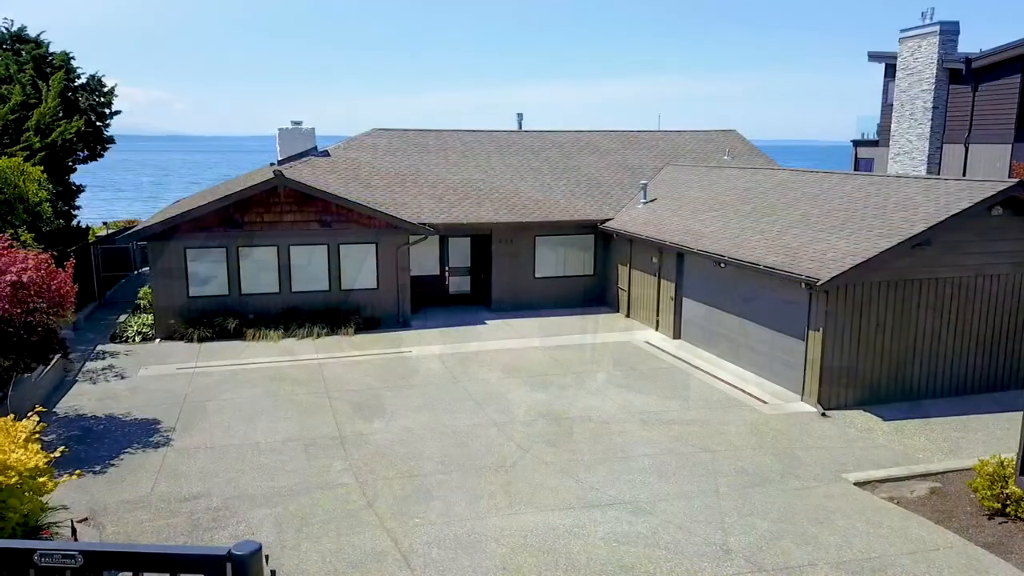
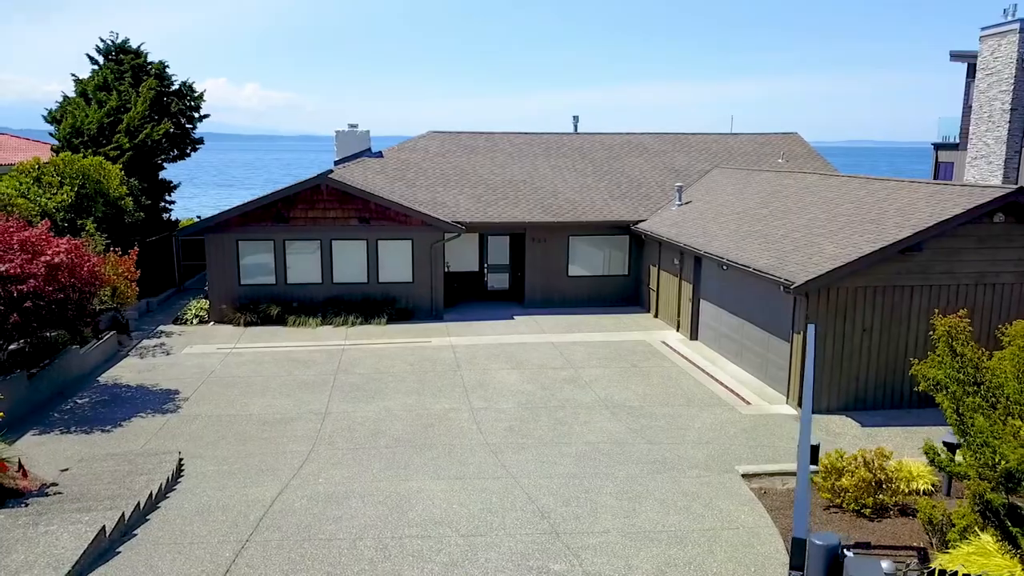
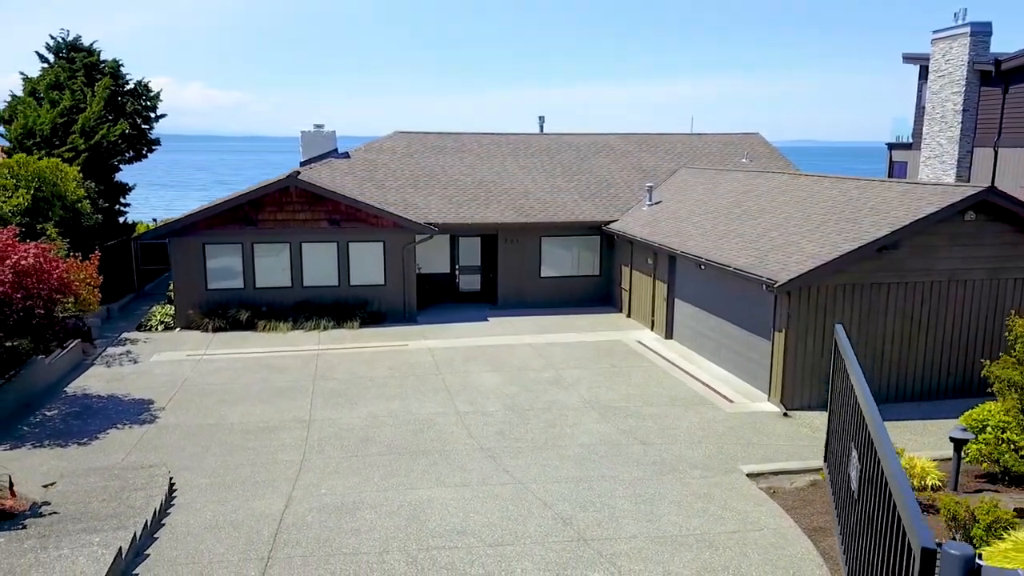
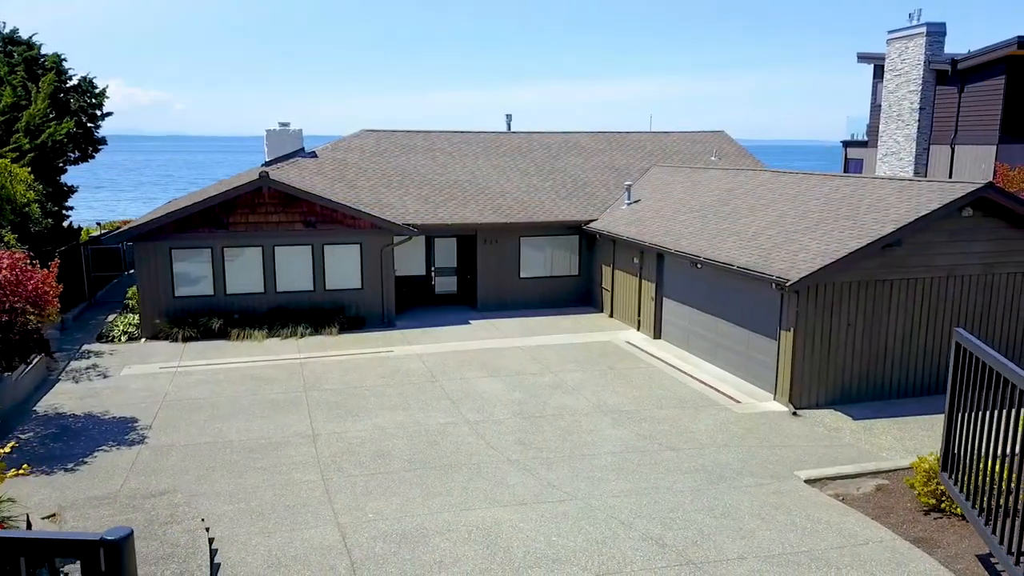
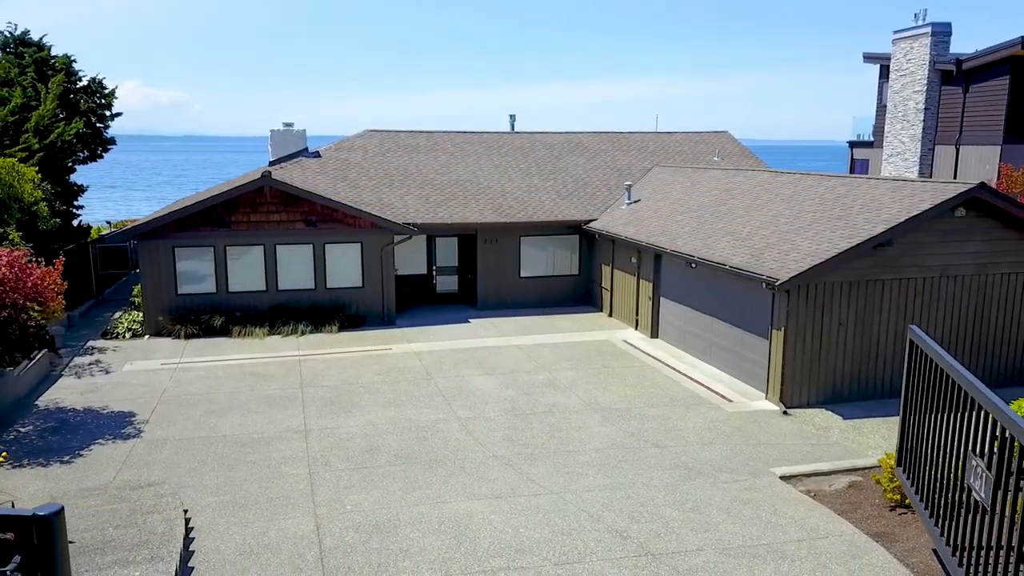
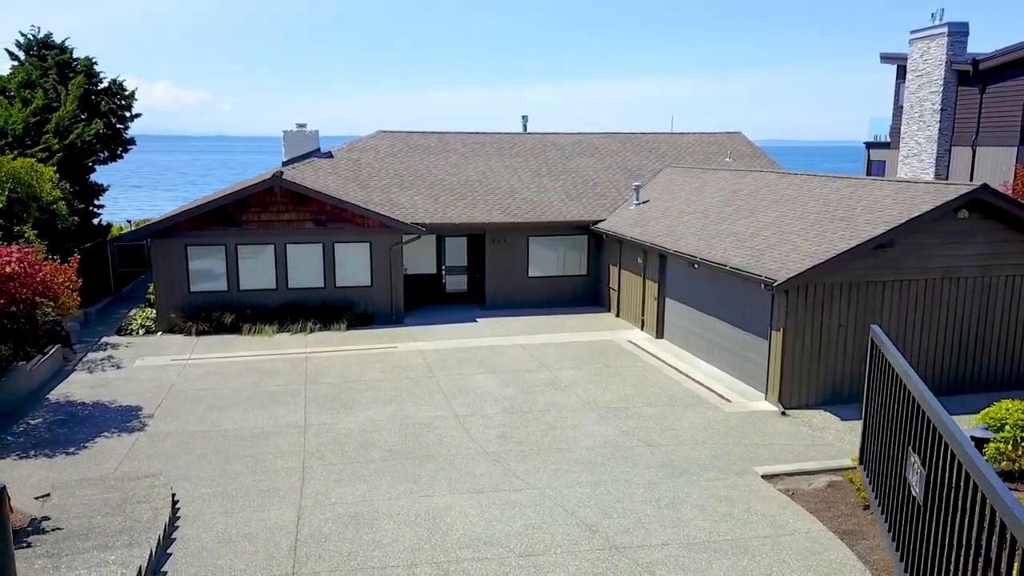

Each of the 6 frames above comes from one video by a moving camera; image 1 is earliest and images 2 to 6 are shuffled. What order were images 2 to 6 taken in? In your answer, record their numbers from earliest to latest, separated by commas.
4, 5, 6, 3, 2
